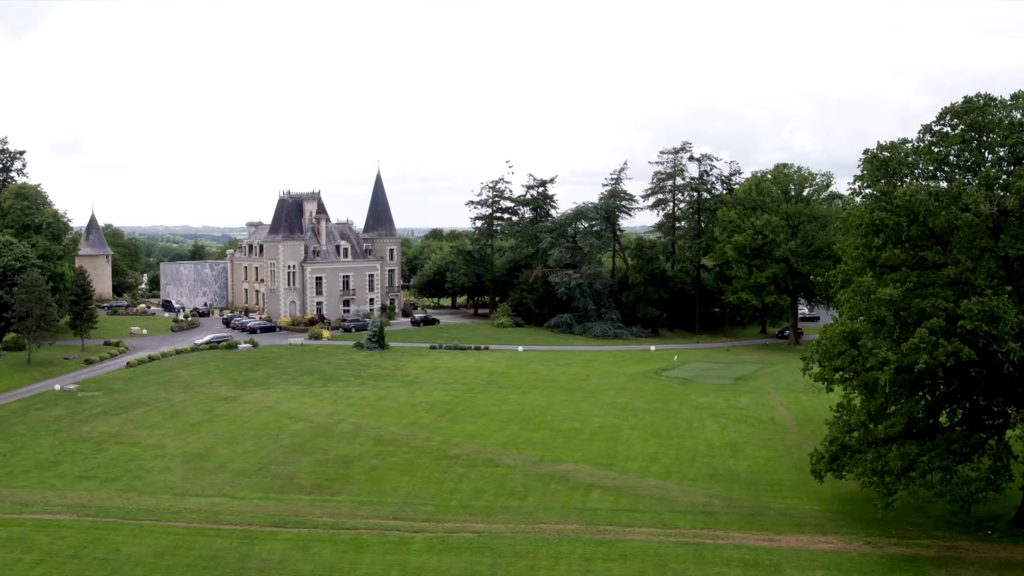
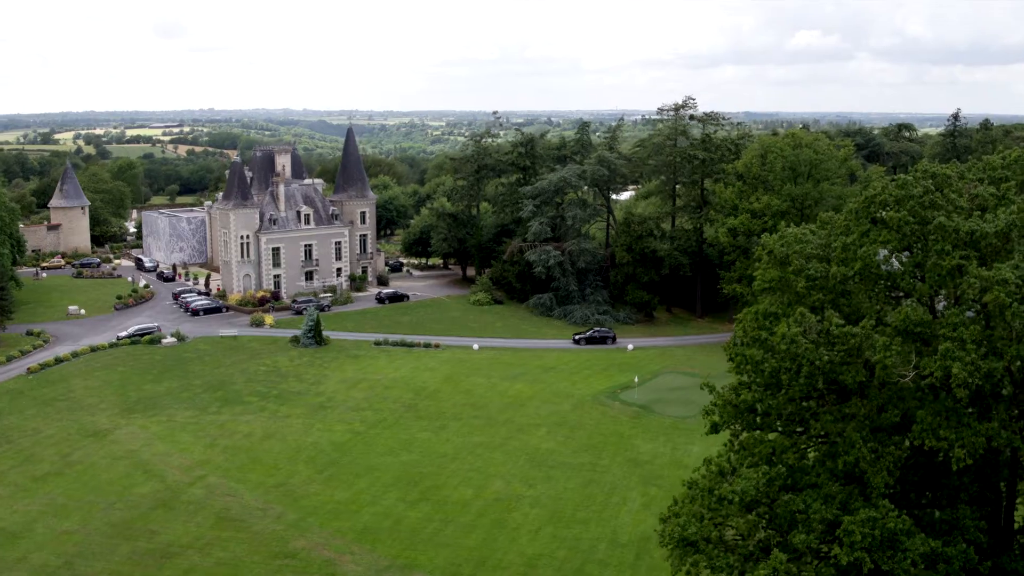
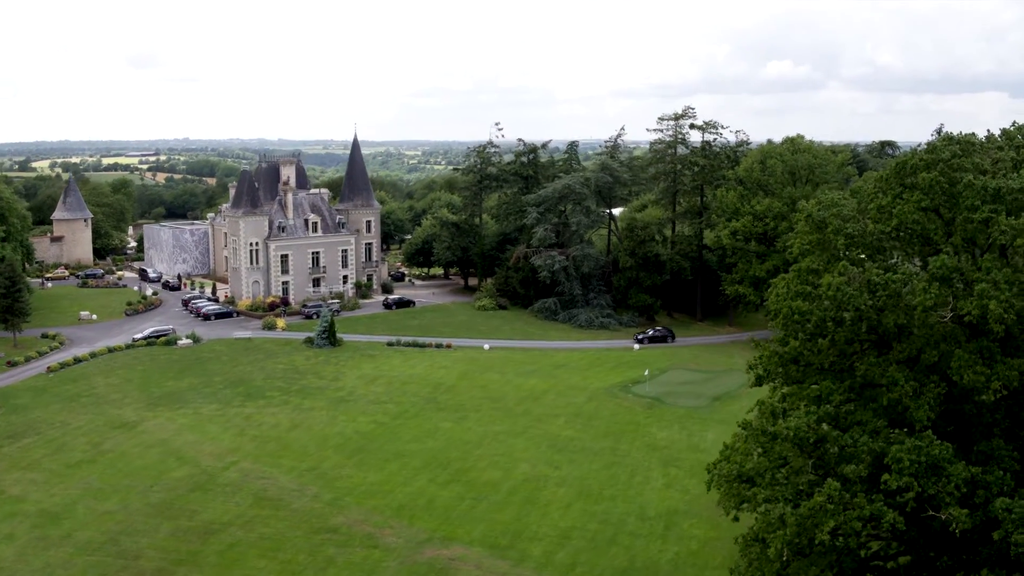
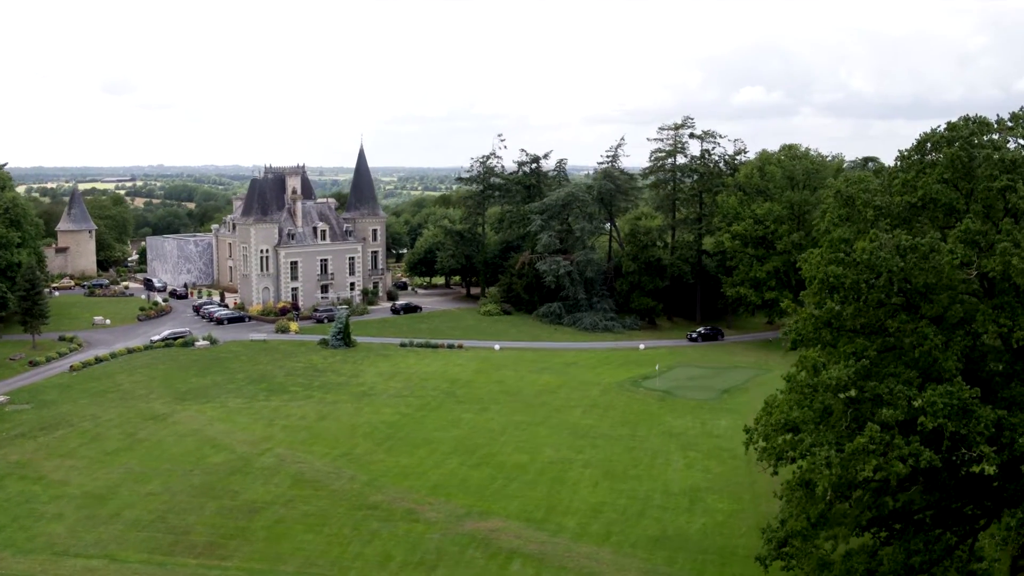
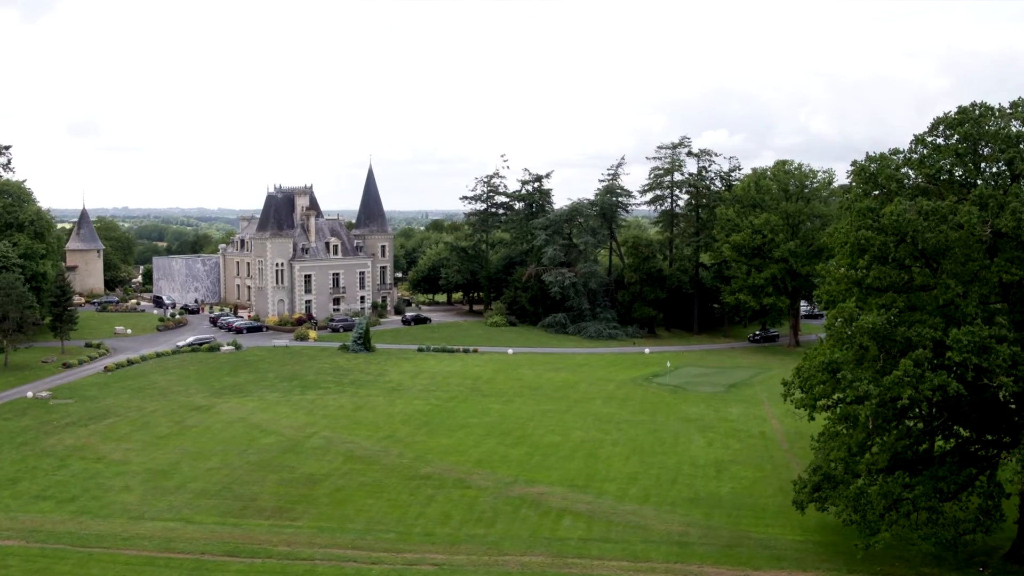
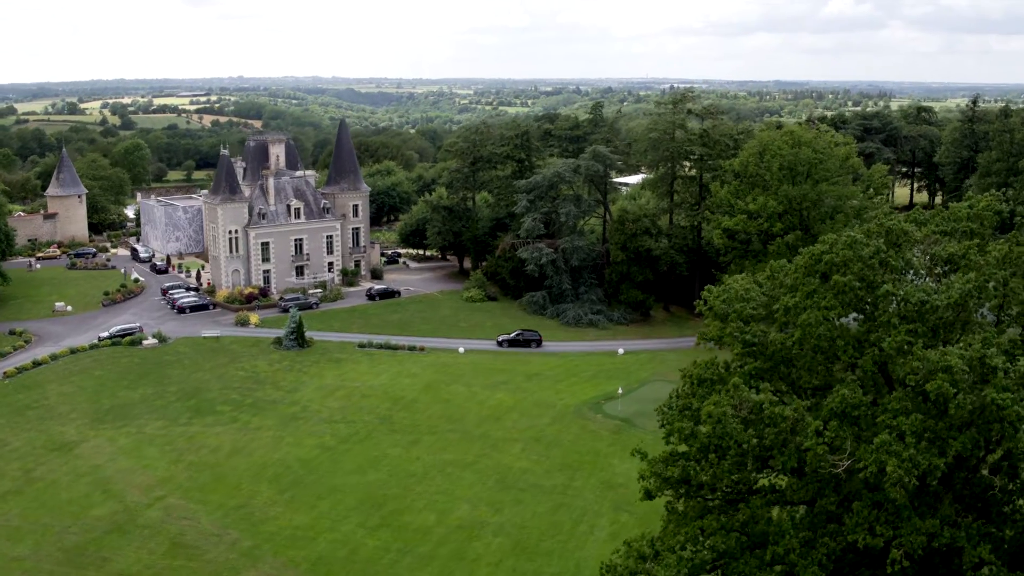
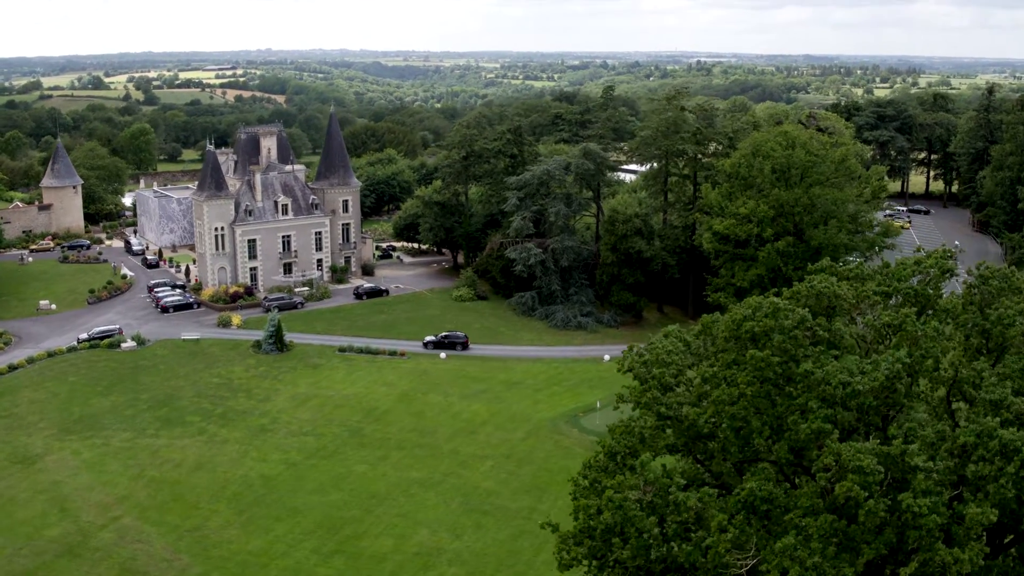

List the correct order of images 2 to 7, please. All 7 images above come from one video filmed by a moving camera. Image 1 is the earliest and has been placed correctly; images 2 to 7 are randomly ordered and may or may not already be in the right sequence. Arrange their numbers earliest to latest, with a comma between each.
5, 4, 3, 2, 6, 7
